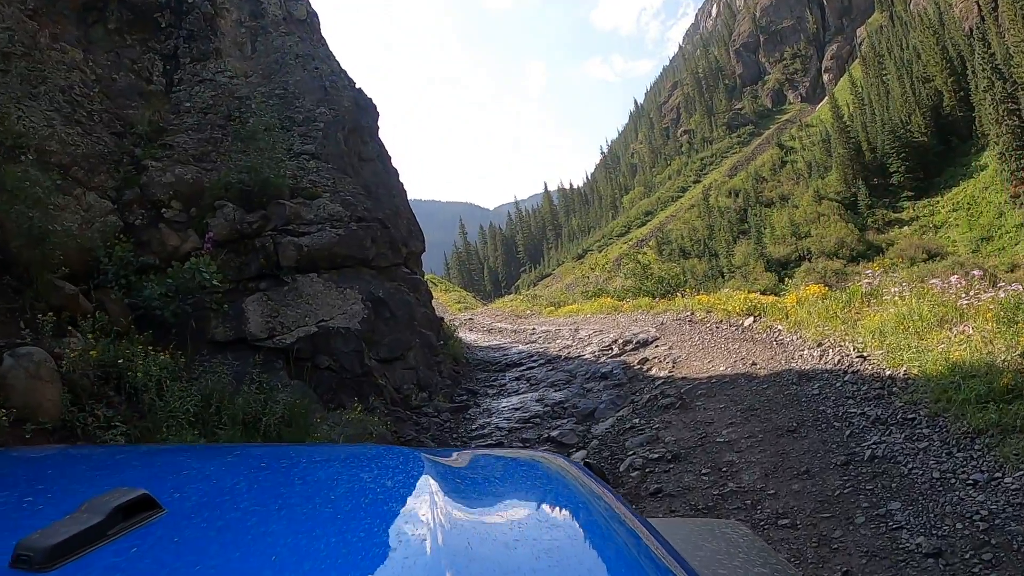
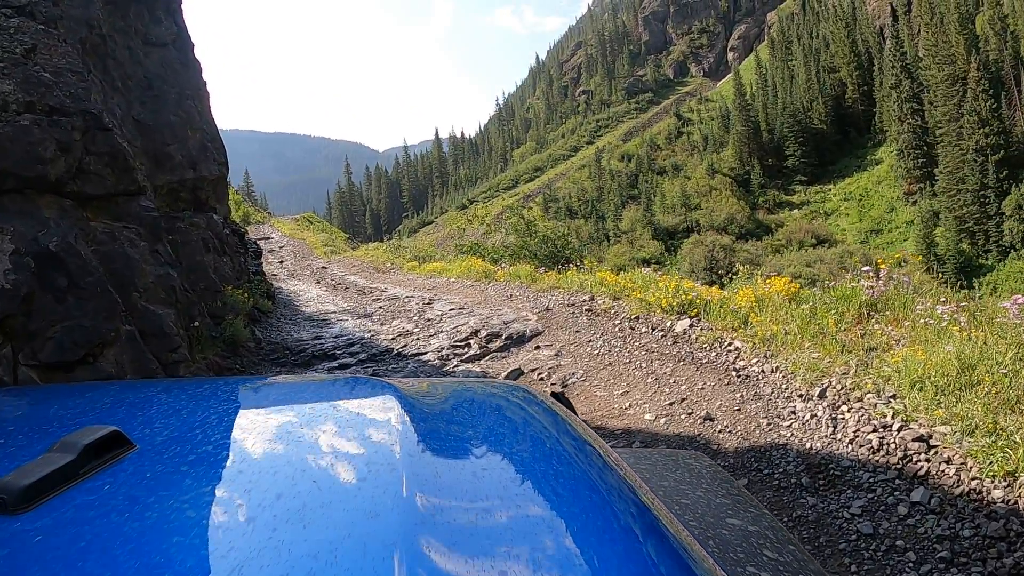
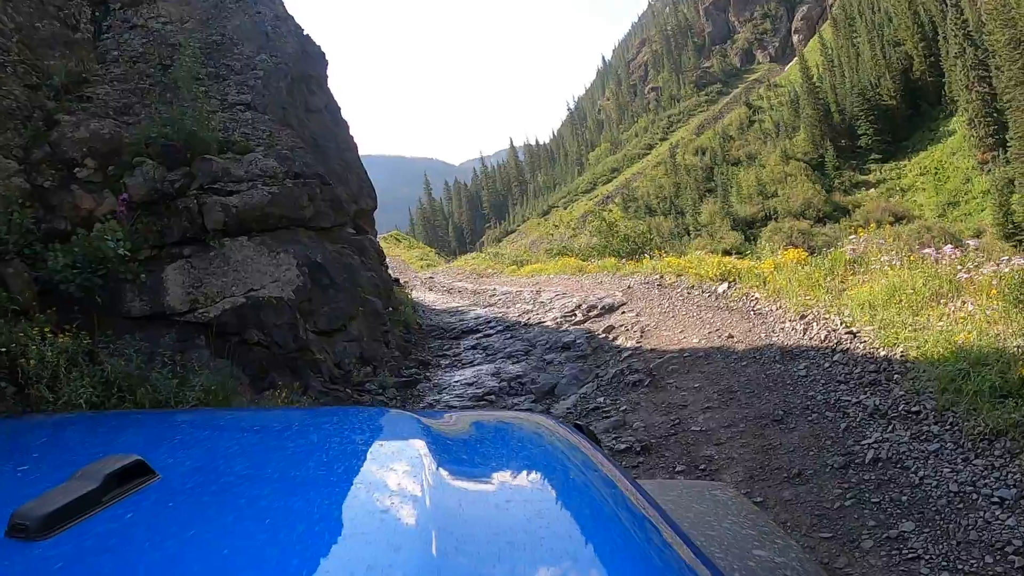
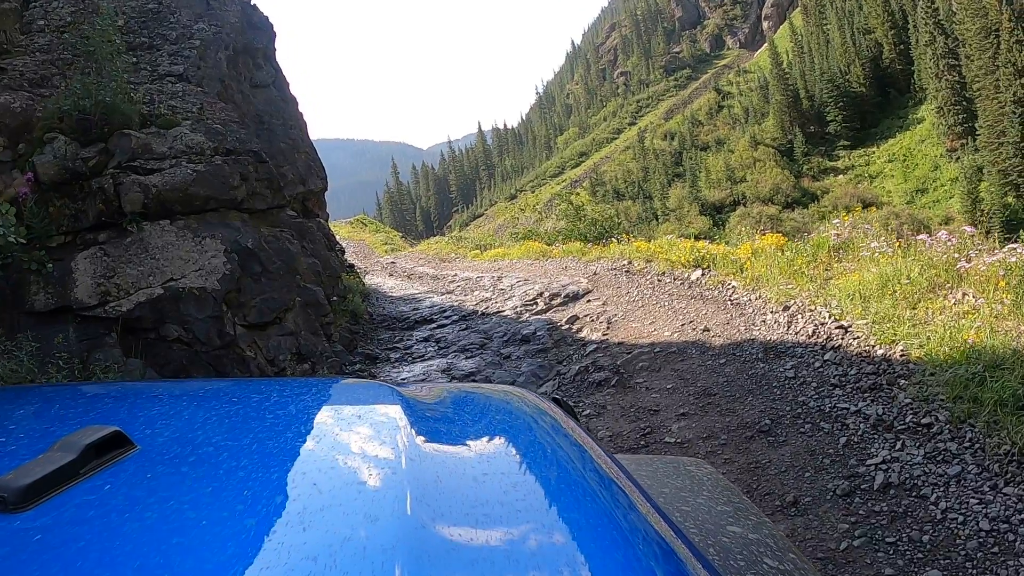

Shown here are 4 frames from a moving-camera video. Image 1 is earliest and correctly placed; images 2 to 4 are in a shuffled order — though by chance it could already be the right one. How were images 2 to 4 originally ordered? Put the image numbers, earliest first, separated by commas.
3, 4, 2
